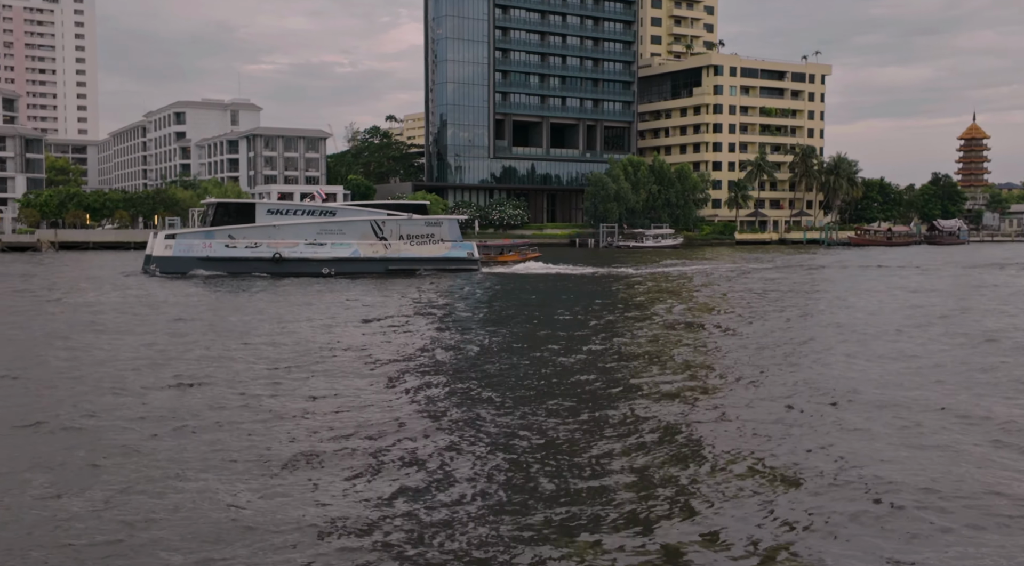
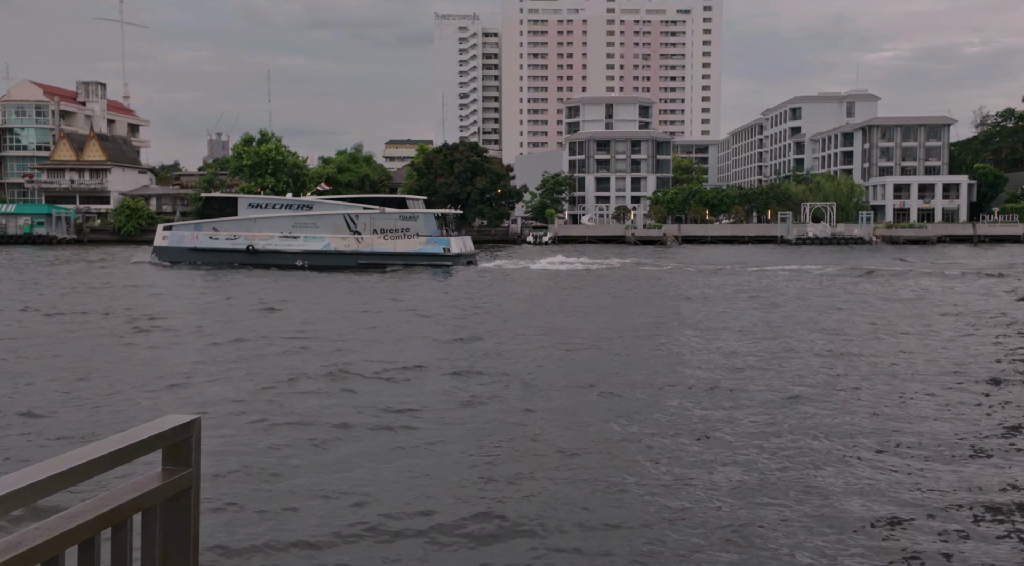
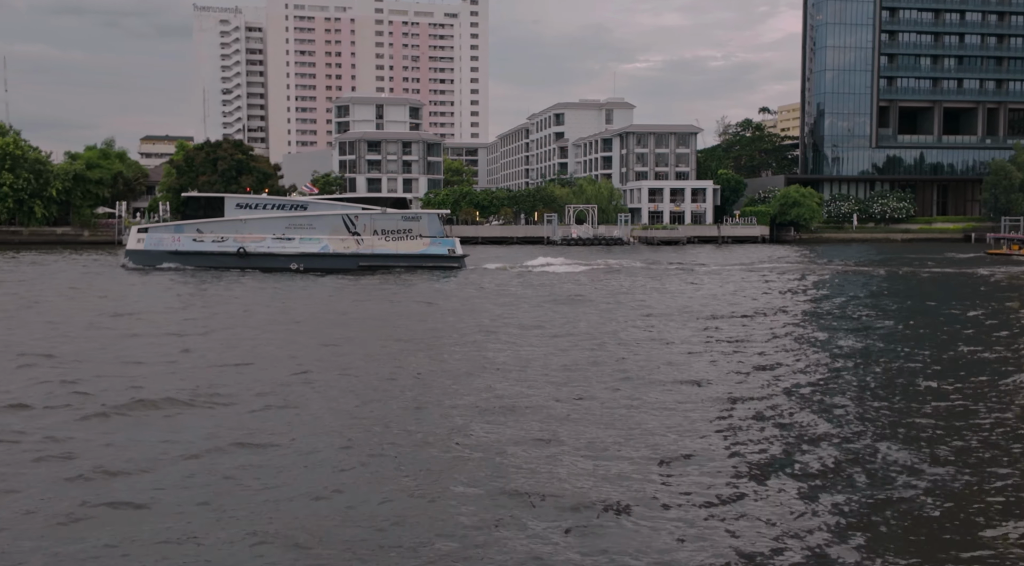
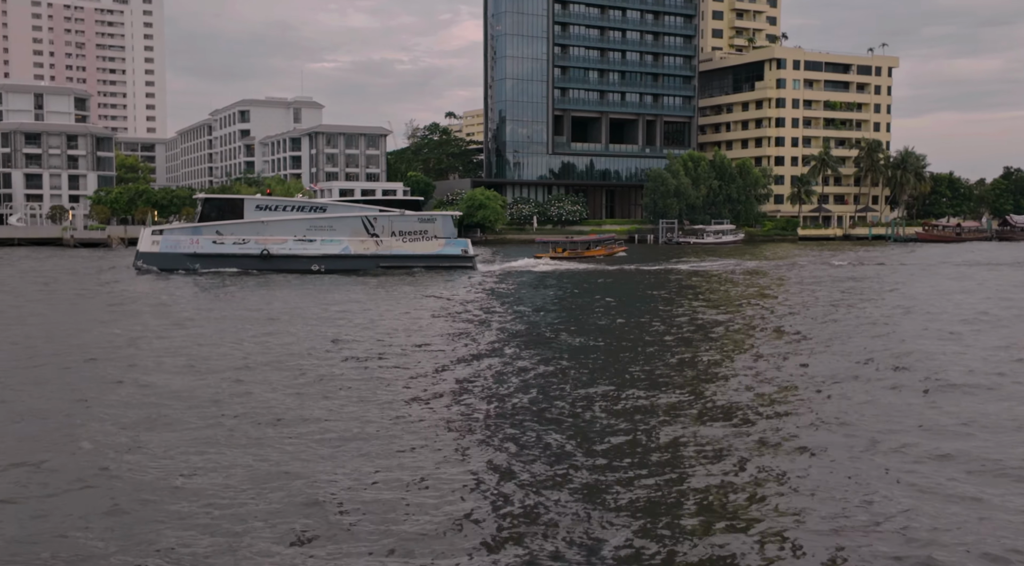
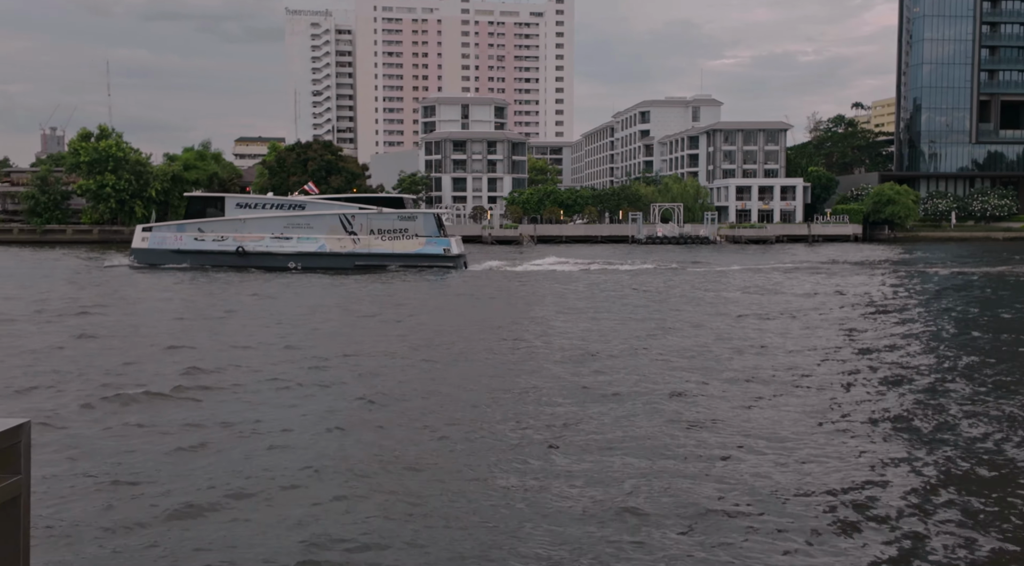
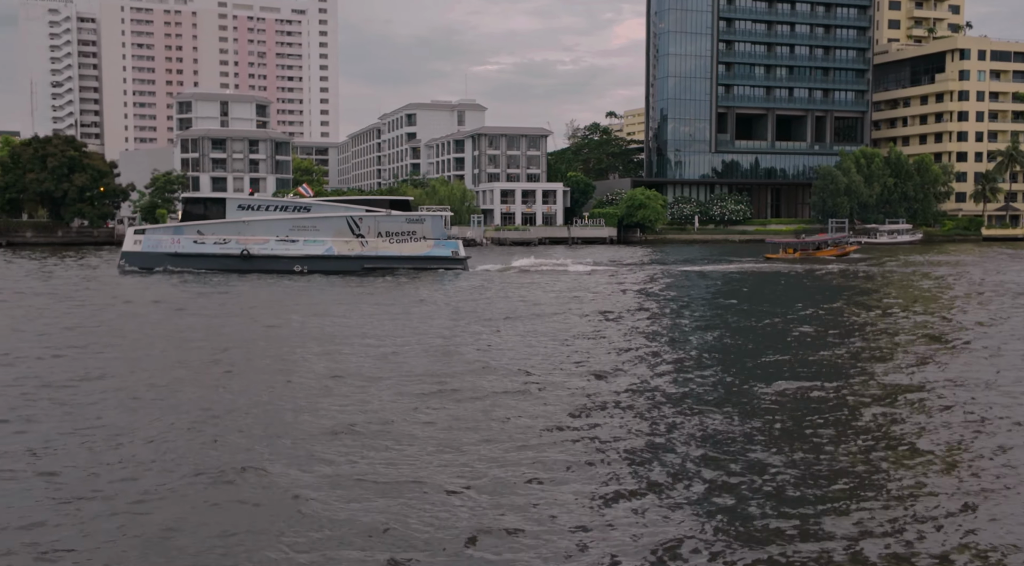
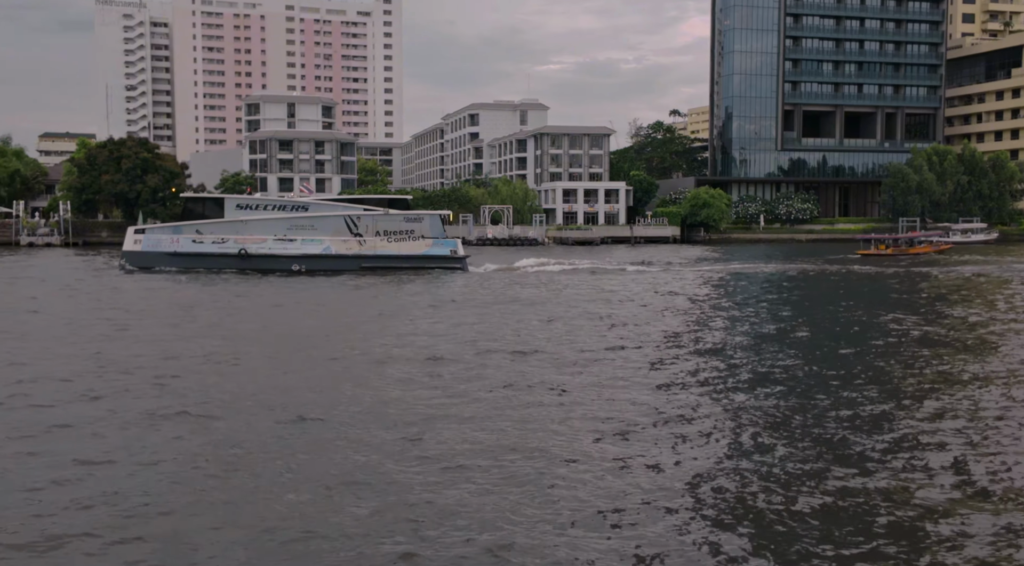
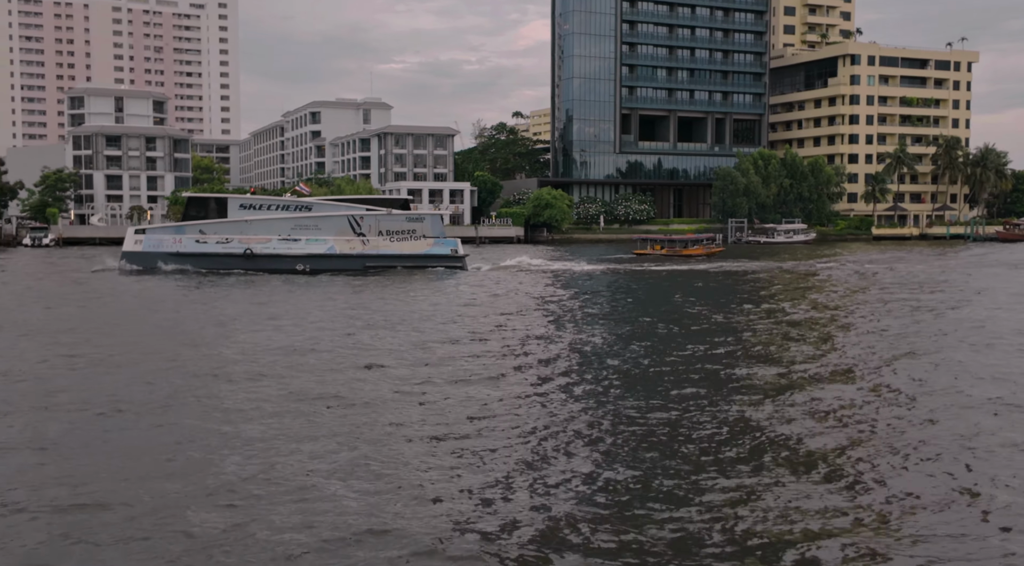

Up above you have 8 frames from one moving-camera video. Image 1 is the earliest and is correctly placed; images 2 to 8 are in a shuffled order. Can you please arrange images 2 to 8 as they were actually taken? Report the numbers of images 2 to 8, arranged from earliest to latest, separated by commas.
4, 8, 6, 7, 3, 5, 2
